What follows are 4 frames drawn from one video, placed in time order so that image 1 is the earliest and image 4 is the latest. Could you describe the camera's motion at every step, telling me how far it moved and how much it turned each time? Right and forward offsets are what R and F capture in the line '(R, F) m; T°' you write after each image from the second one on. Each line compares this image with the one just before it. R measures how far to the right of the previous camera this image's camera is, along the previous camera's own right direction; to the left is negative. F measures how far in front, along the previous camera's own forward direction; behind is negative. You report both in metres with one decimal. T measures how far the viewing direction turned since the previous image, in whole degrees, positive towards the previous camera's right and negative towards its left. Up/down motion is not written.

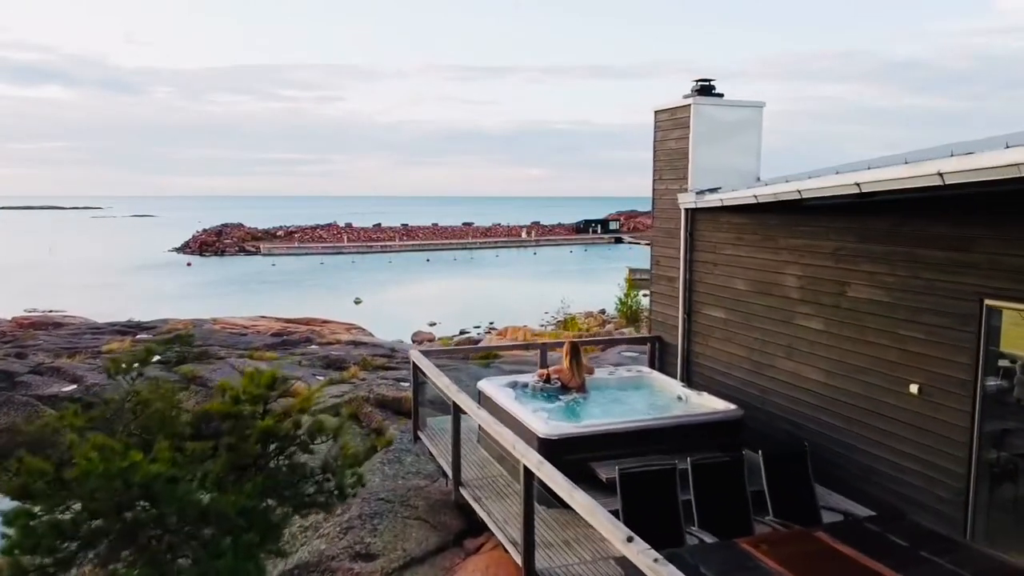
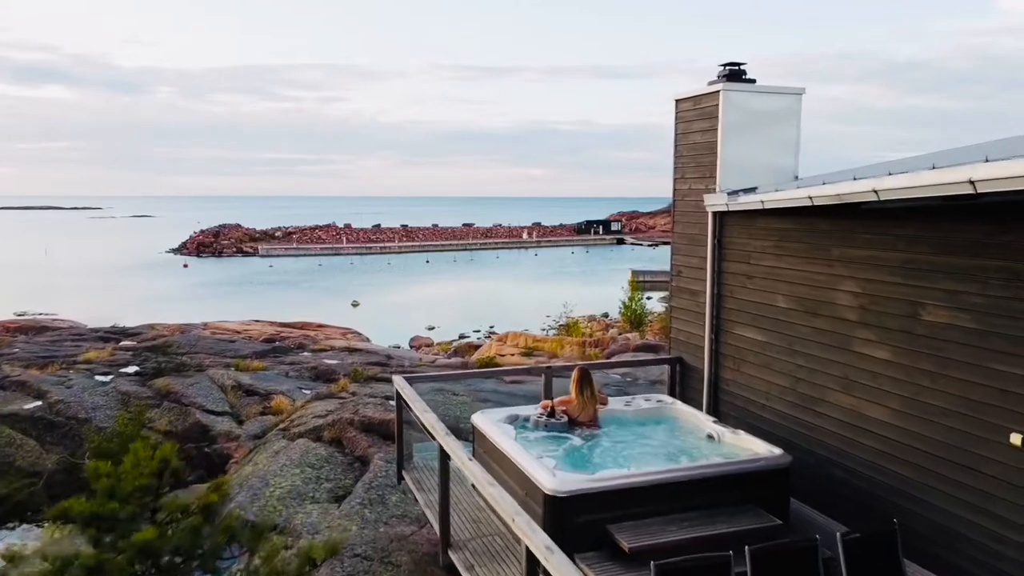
(0.0, +0.7) m; 0°
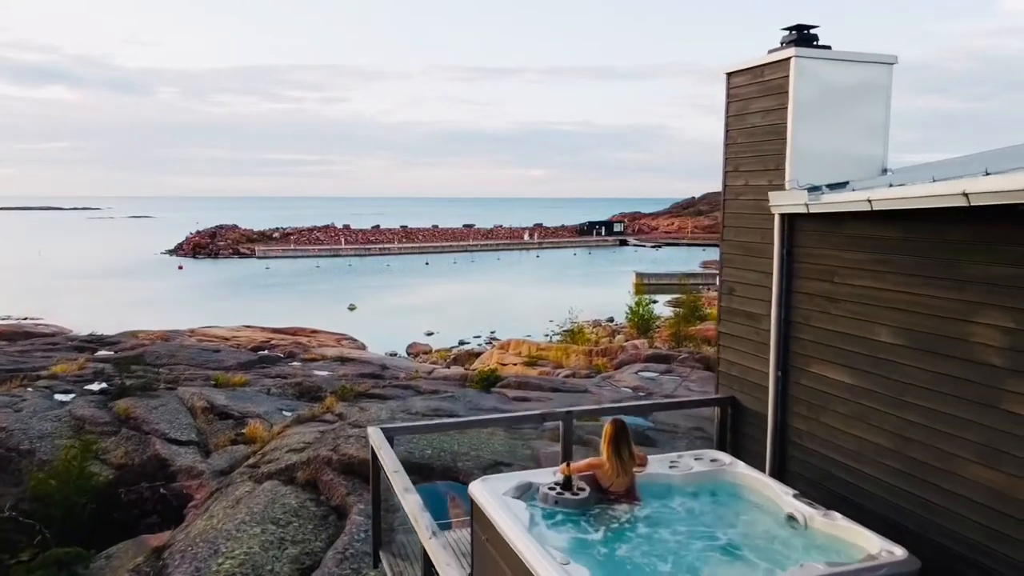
(0.0, +1.0) m; 0°
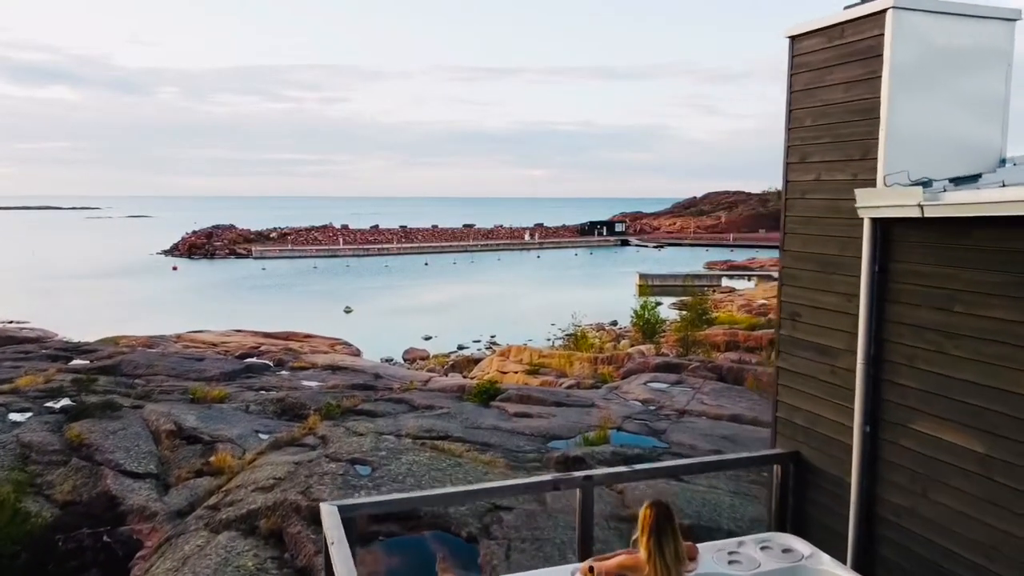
(0.0, +0.8) m; 0°
